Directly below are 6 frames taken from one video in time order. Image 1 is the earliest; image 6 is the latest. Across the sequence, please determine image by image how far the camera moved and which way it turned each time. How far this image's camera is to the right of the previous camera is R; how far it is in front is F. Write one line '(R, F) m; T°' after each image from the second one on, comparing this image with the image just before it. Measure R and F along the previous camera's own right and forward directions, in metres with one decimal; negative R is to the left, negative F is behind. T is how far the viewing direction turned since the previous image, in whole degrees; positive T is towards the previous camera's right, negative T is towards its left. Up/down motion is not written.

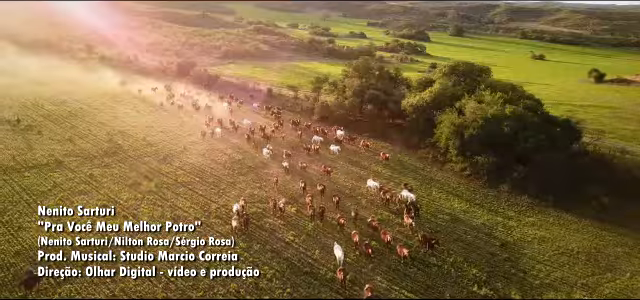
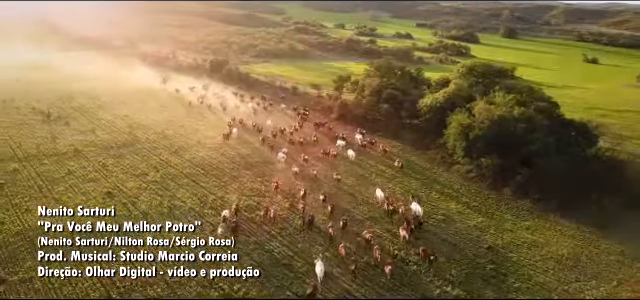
(+3.5, -0.5) m; -6°
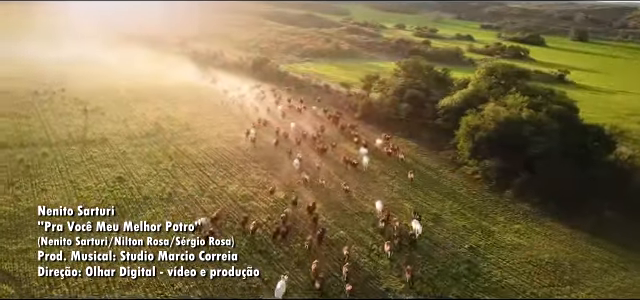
(+4.5, -0.7) m; -8°
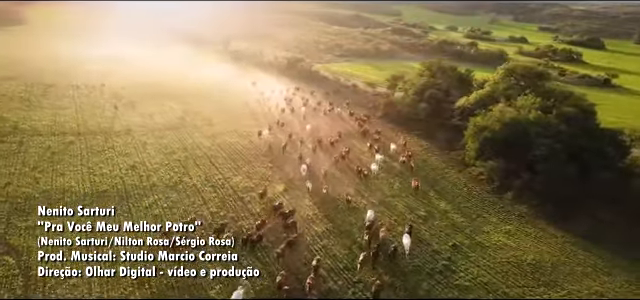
(+3.8, -0.8) m; -6°
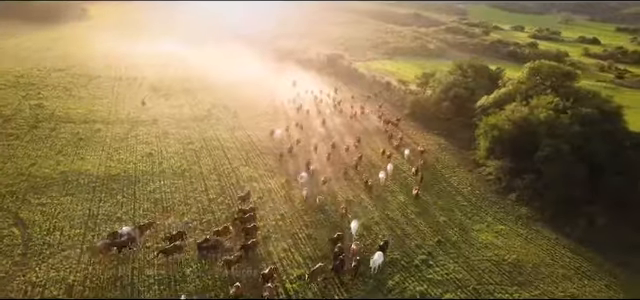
(+4.3, -0.2) m; -7°
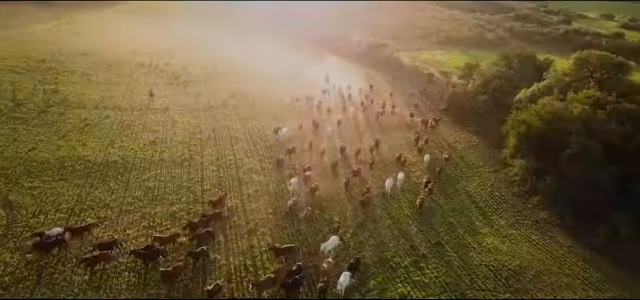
(+2.8, +2.6) m; -6°
